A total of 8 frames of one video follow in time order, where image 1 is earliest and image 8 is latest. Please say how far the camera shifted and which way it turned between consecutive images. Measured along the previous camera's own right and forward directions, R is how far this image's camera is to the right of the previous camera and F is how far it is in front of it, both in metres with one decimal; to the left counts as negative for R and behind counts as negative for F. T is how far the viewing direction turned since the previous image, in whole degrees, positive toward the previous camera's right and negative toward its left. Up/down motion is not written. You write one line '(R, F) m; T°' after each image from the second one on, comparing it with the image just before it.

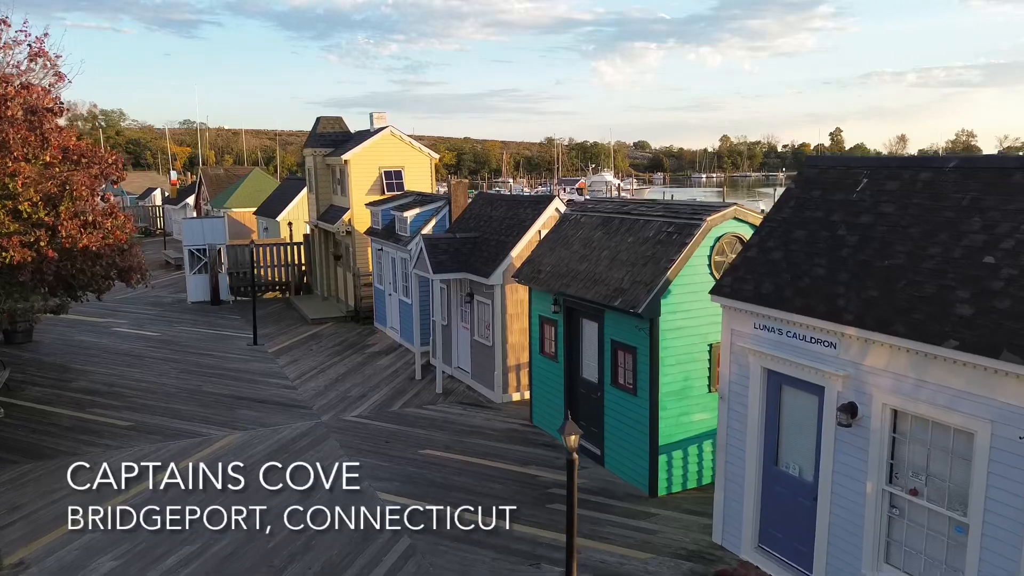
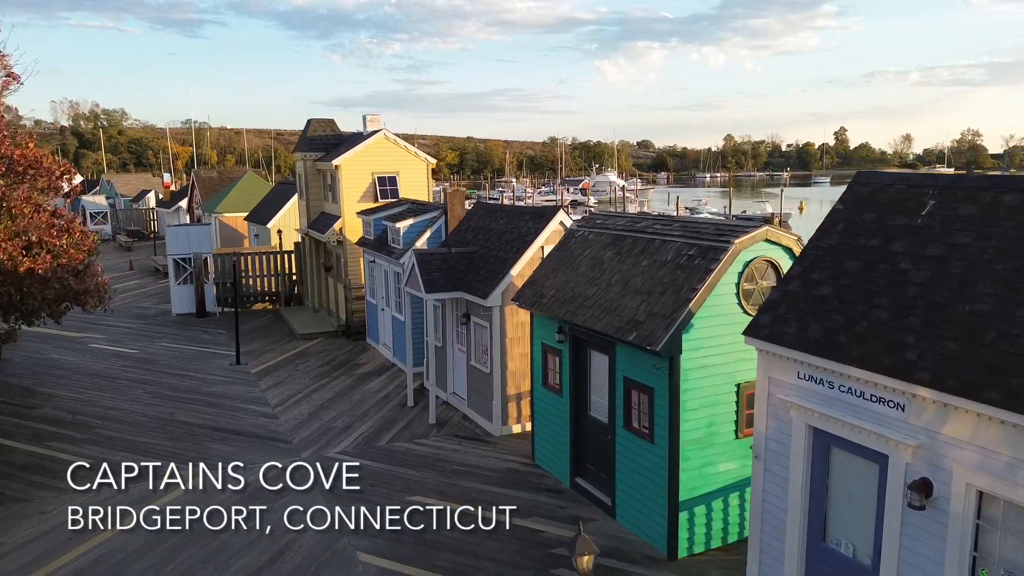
(0.0, +0.9) m; 0°
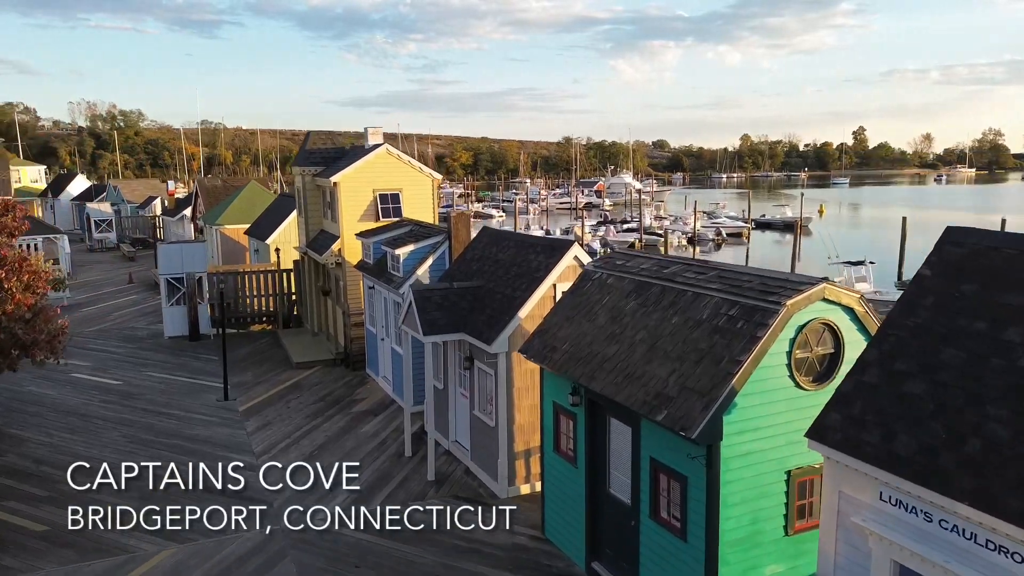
(+0.1, +1.0) m; -1°
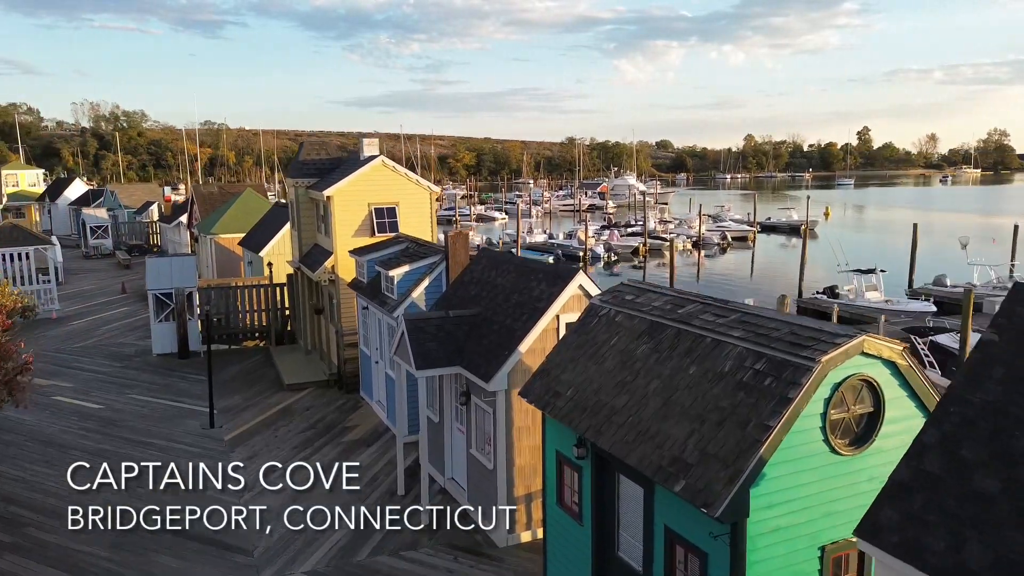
(0.0, +0.6) m; 0°
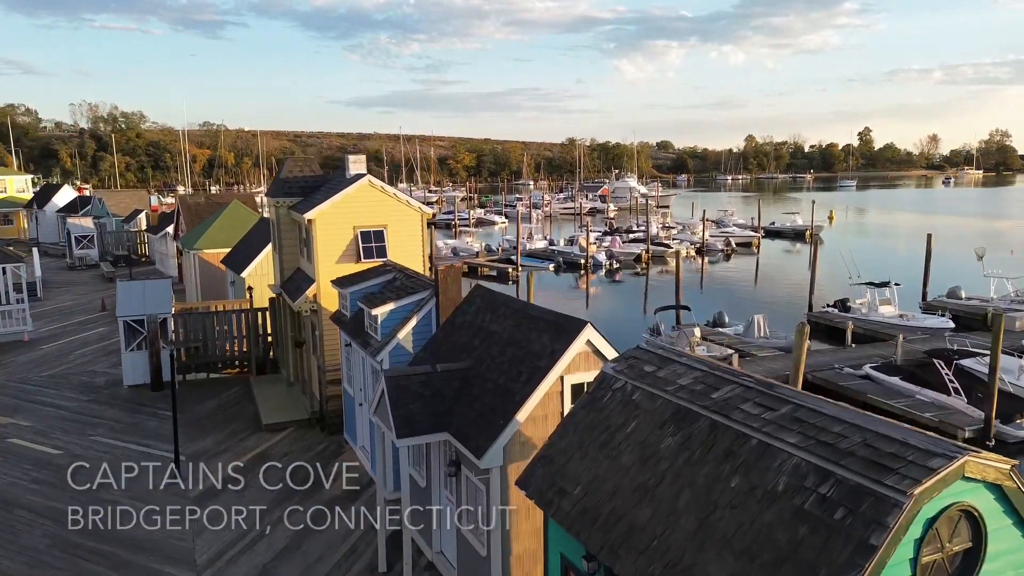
(0.0, +1.1) m; 0°
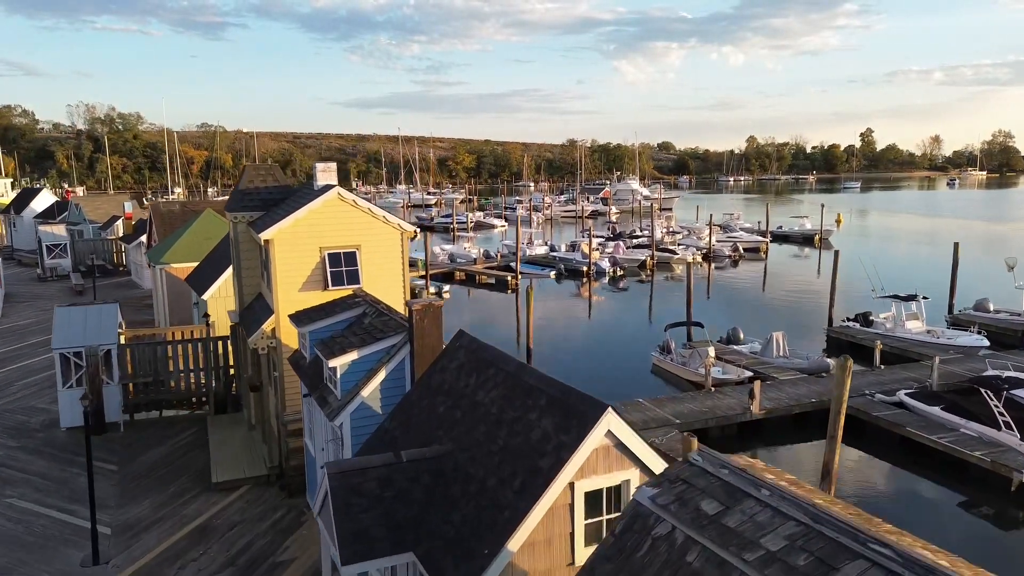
(+0.1, +1.9) m; 0°
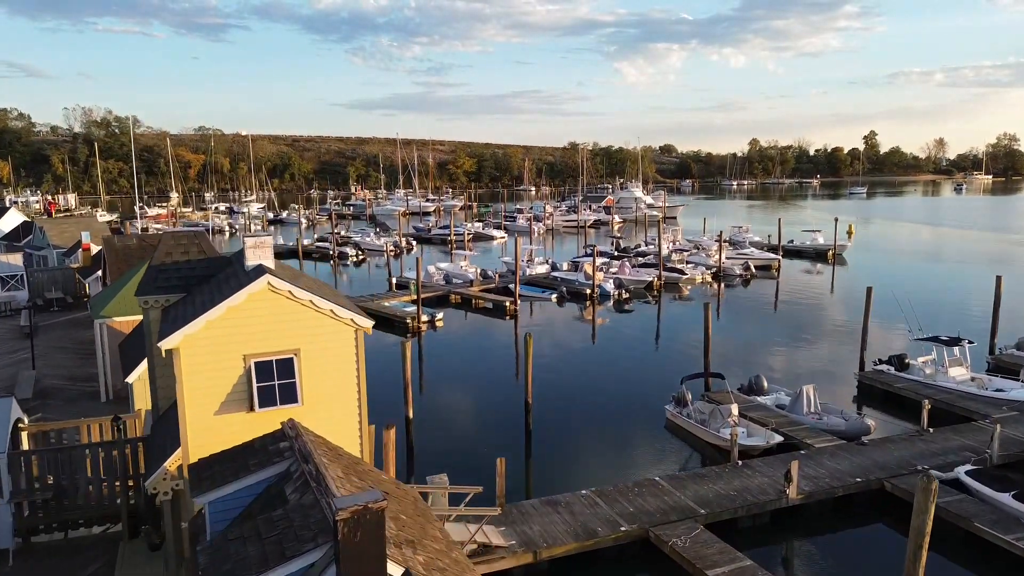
(+0.1, +2.5) m; 0°
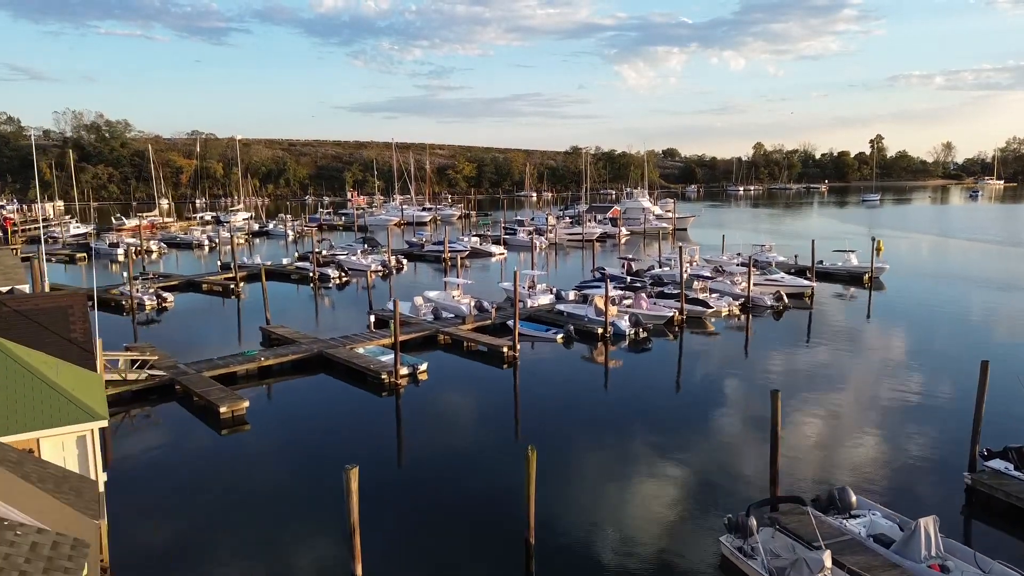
(+0.1, +5.8) m; 0°
